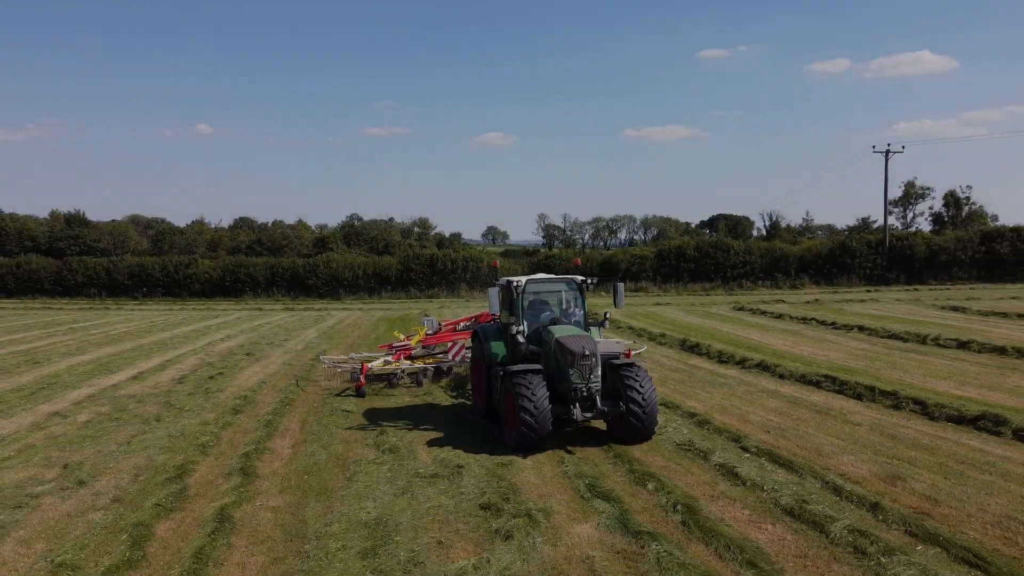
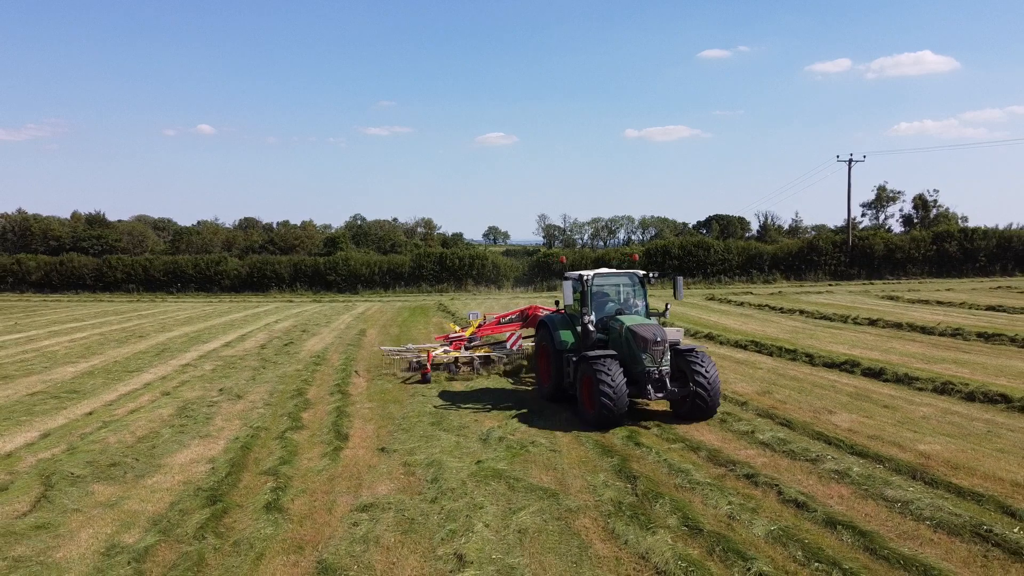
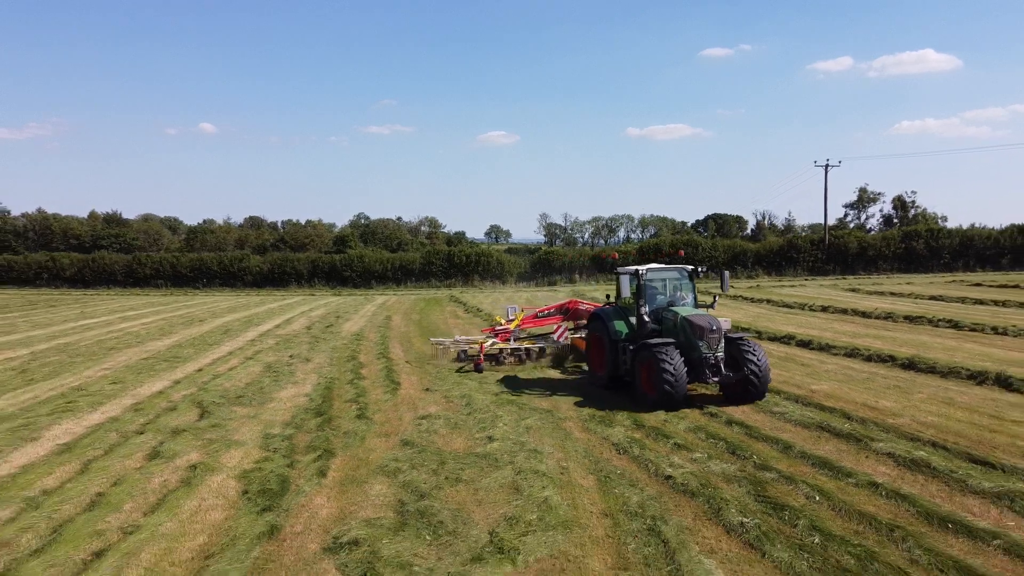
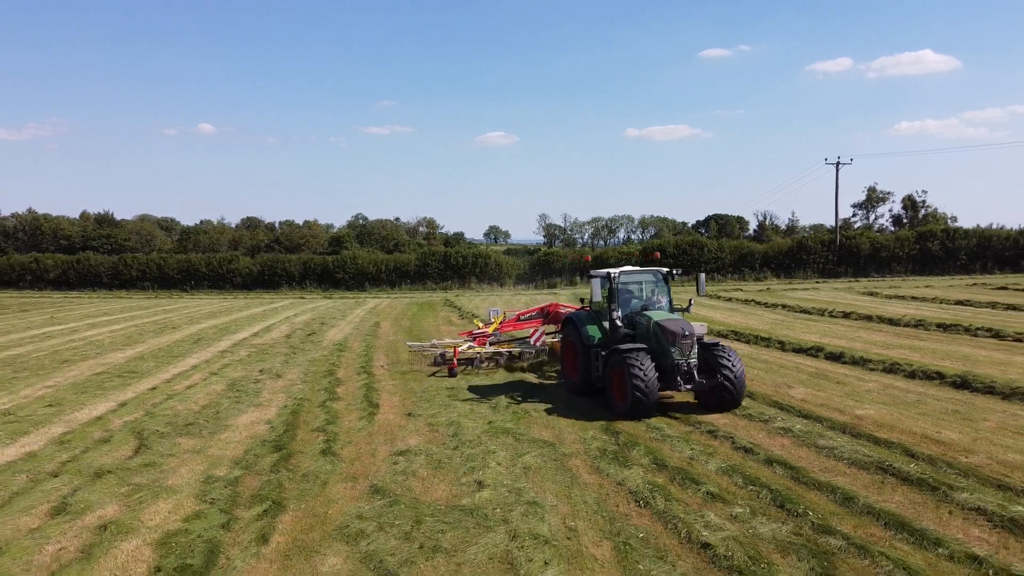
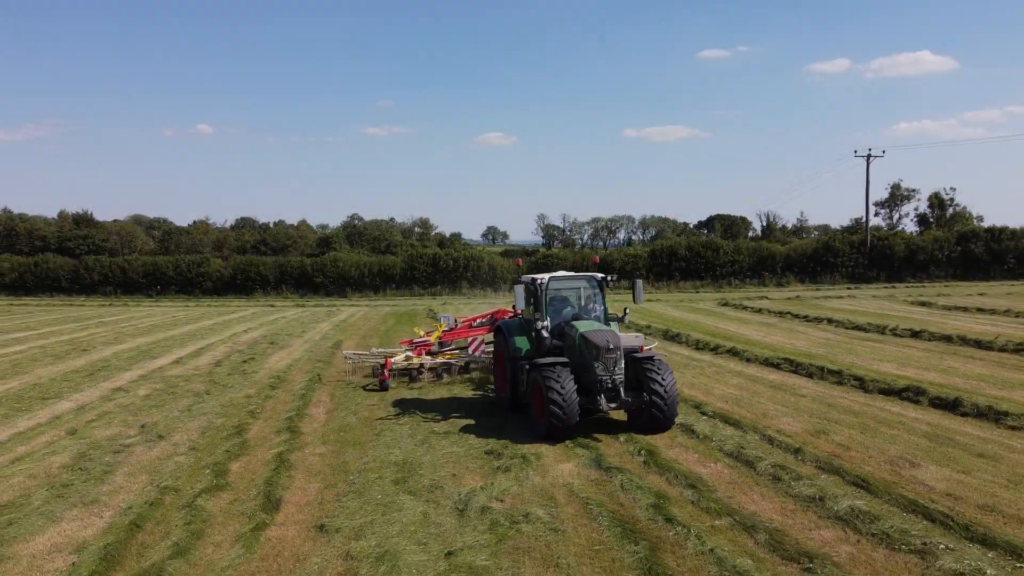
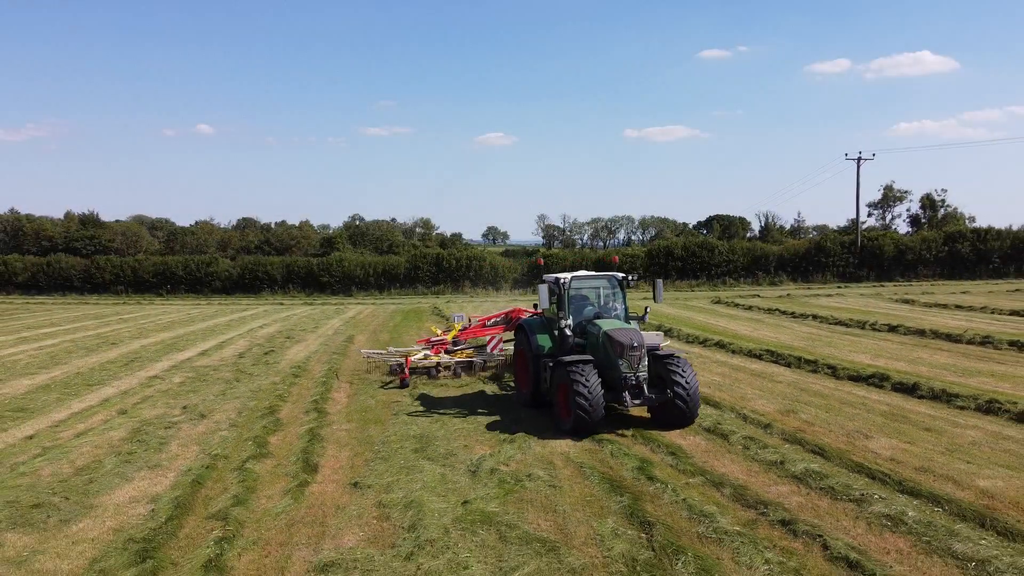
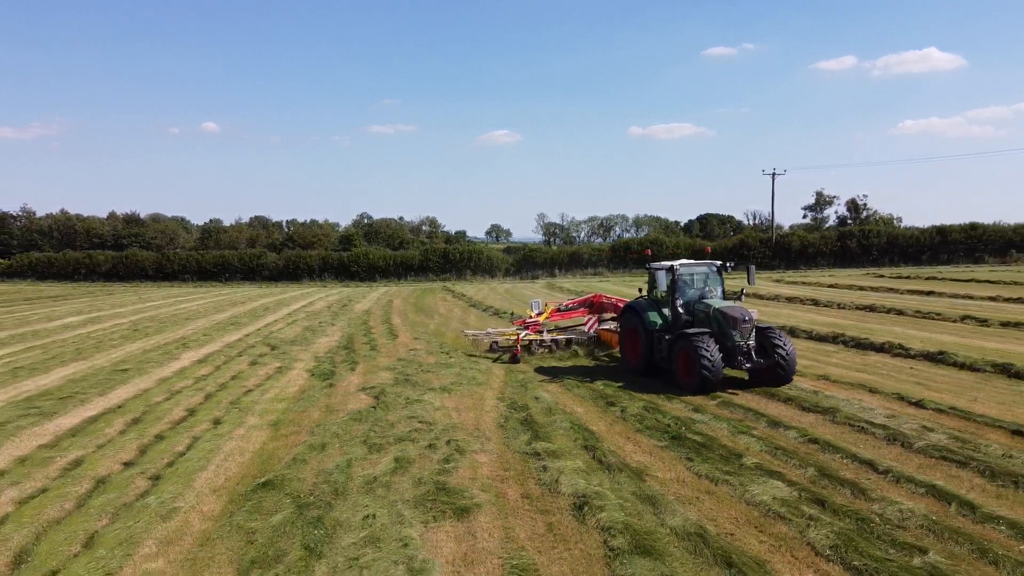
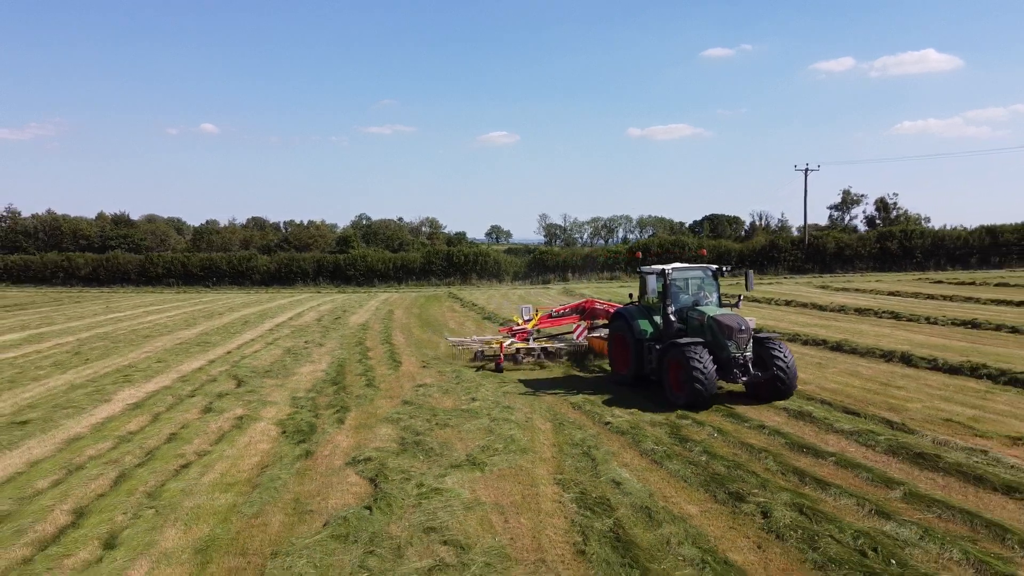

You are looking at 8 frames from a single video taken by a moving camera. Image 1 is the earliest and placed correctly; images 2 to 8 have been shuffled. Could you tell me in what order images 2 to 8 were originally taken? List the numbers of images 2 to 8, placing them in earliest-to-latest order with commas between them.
5, 6, 2, 4, 3, 8, 7
